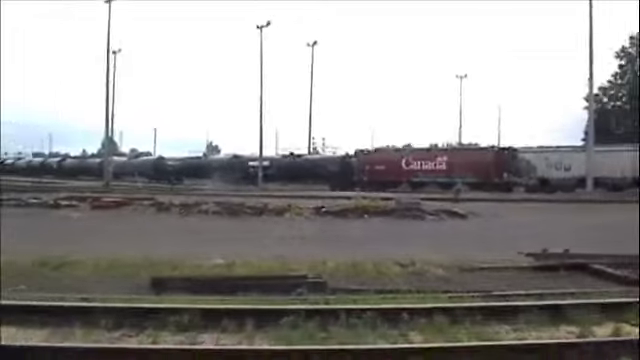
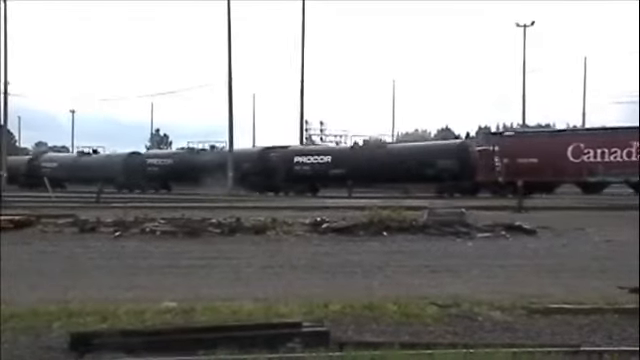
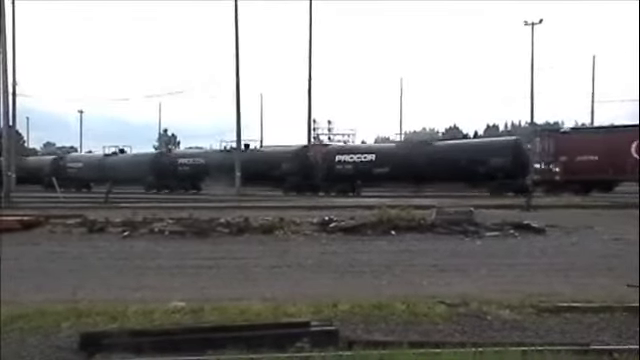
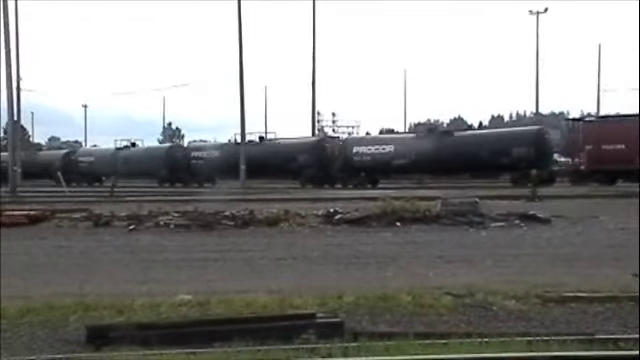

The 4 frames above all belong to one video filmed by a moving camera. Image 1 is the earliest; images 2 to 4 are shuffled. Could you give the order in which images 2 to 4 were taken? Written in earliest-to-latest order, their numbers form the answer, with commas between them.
2, 3, 4
